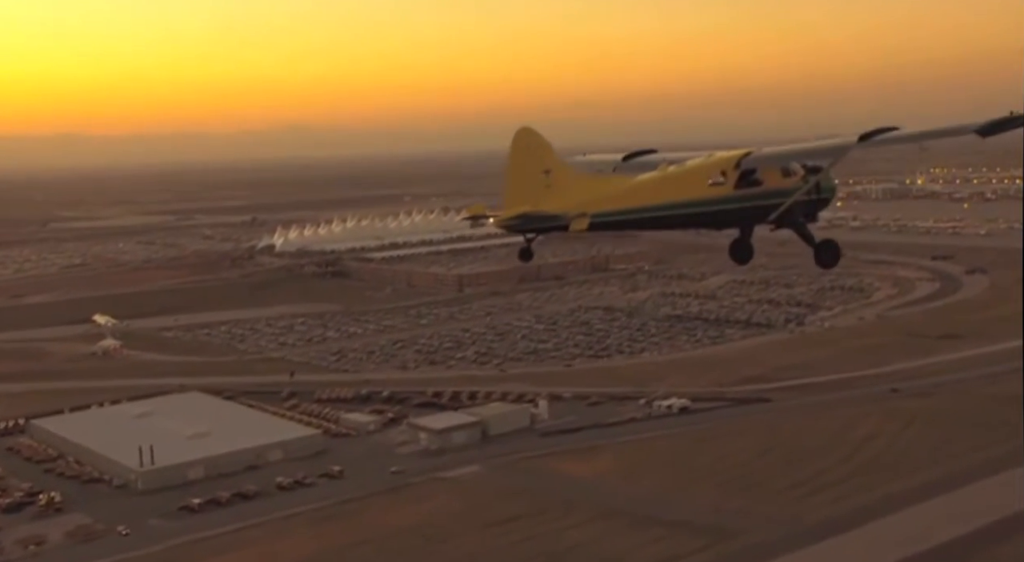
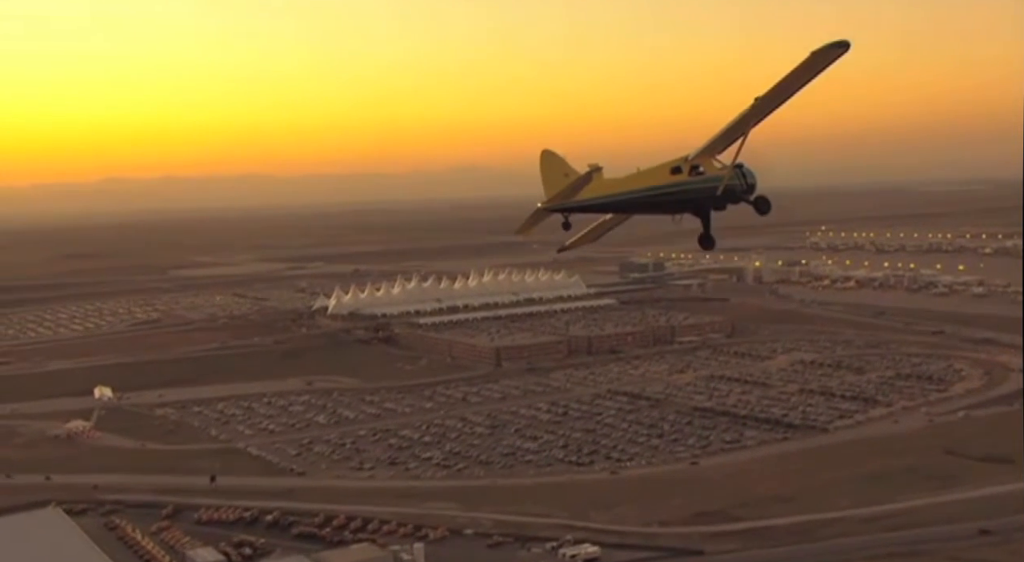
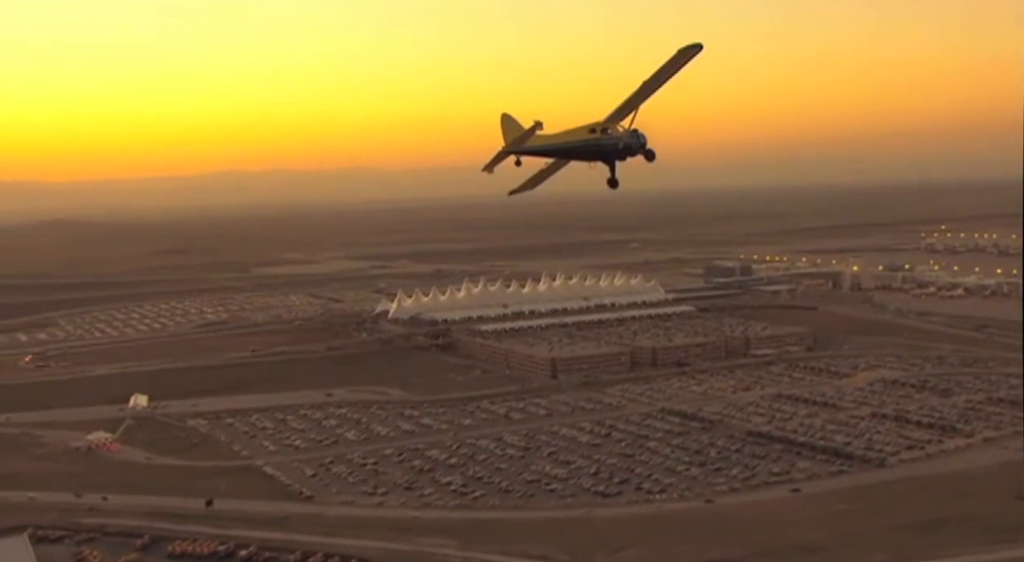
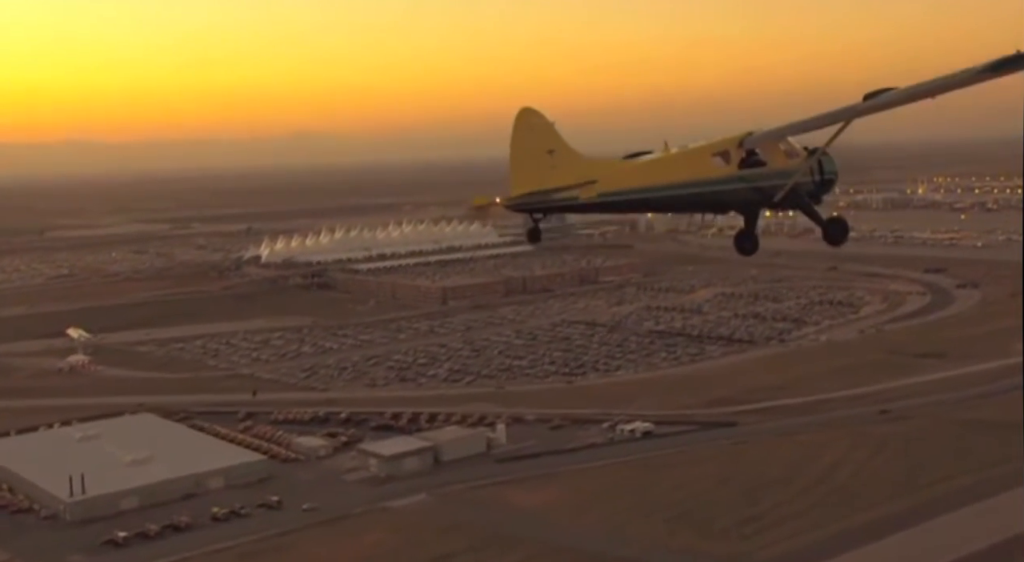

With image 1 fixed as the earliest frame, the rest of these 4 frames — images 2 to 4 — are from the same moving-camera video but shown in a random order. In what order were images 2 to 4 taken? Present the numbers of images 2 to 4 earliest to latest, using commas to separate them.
4, 2, 3
